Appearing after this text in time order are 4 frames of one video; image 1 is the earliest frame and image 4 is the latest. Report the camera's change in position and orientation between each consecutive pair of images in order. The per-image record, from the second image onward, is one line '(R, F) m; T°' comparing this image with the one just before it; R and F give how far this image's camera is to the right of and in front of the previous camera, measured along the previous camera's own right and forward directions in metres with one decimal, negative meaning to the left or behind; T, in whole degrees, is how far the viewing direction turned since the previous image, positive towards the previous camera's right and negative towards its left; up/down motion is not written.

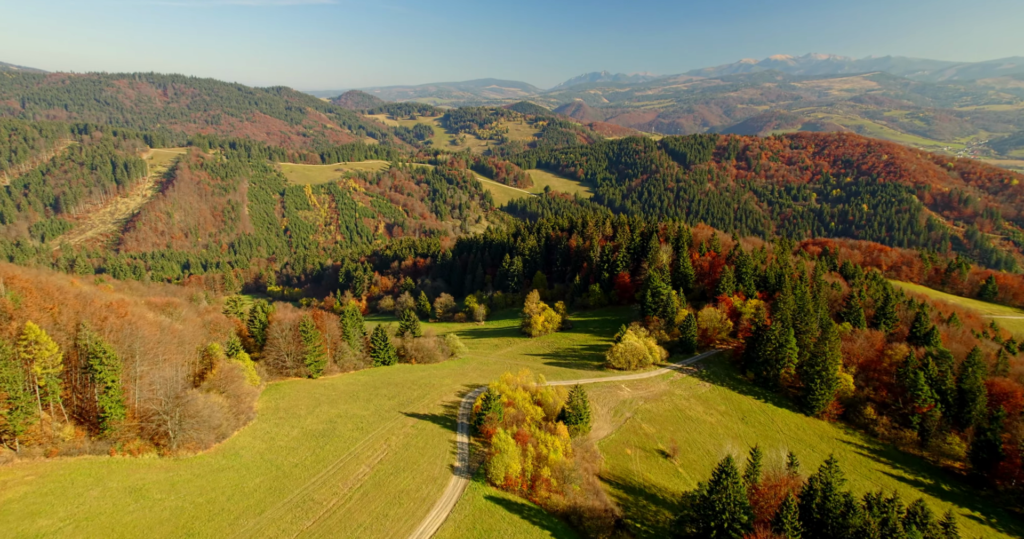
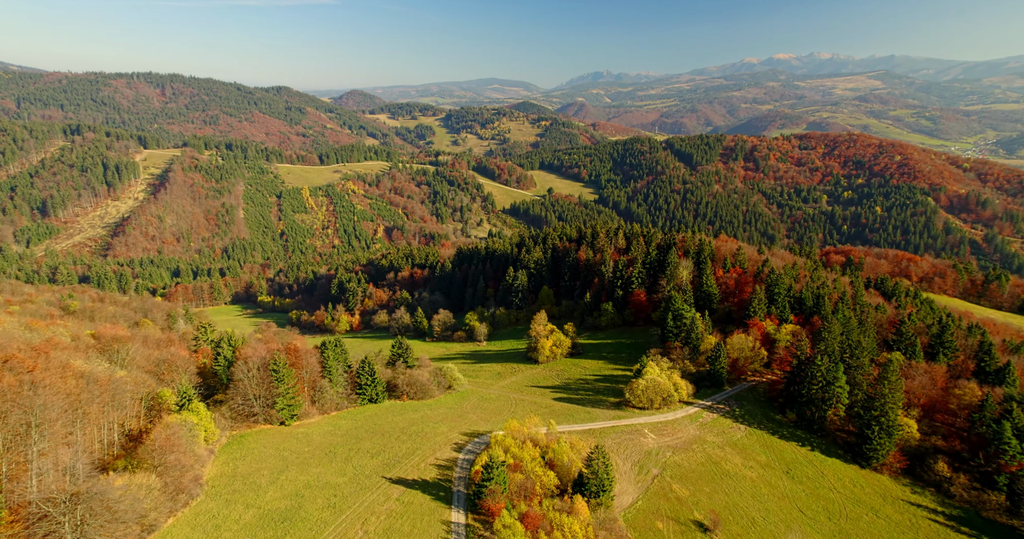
(-0.4, +9.6) m; 0°
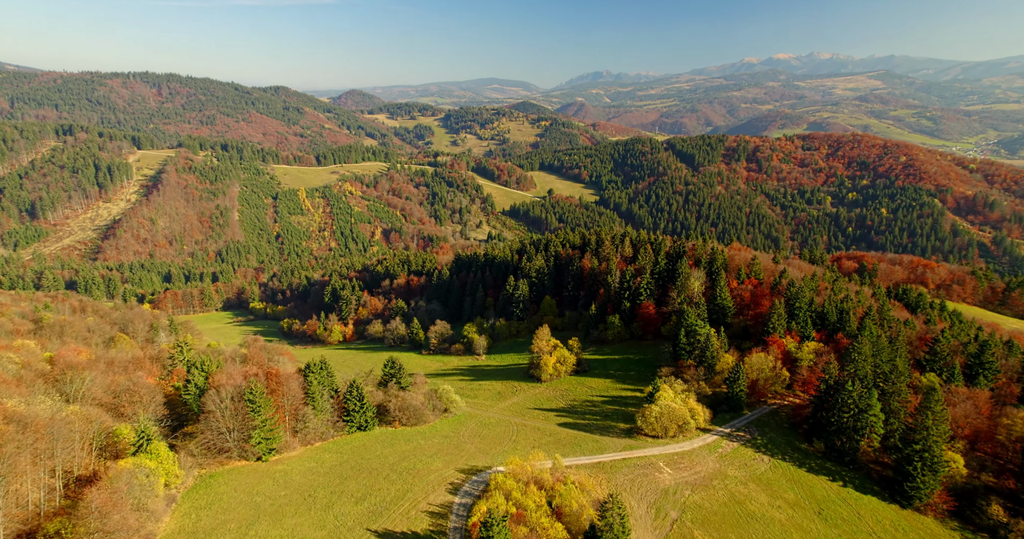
(-0.2, +5.6) m; 0°
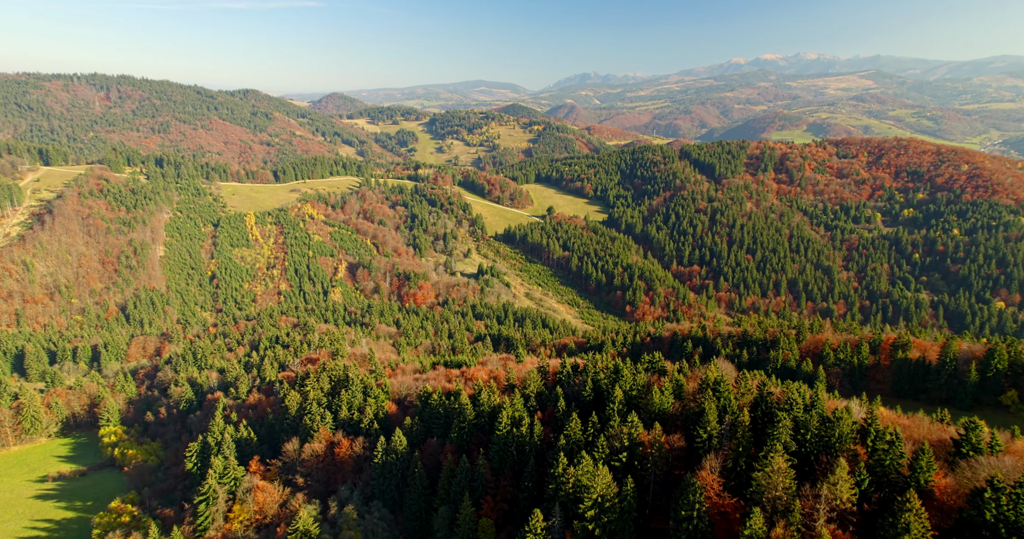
(-3.0, +63.0) m; +1°
